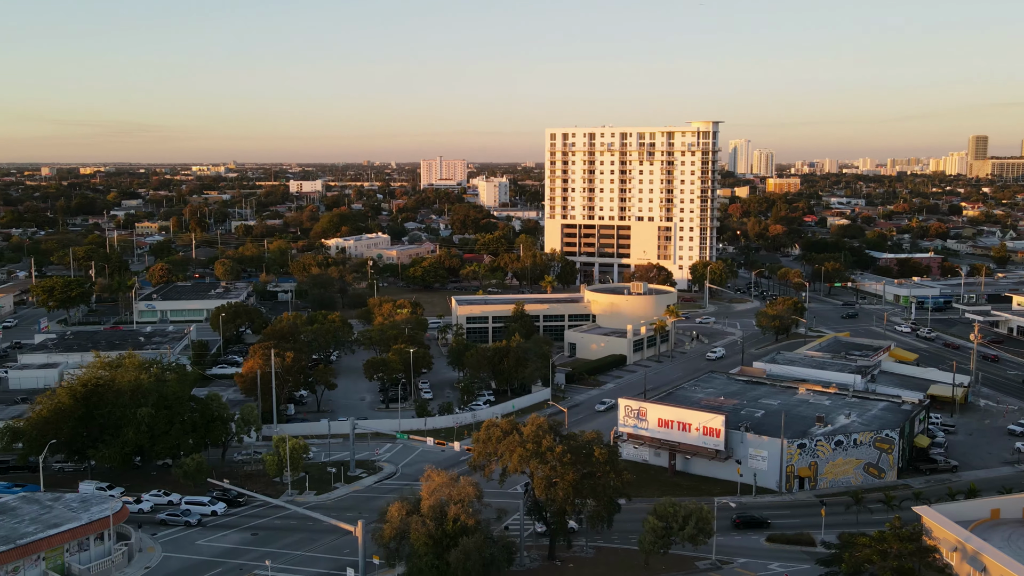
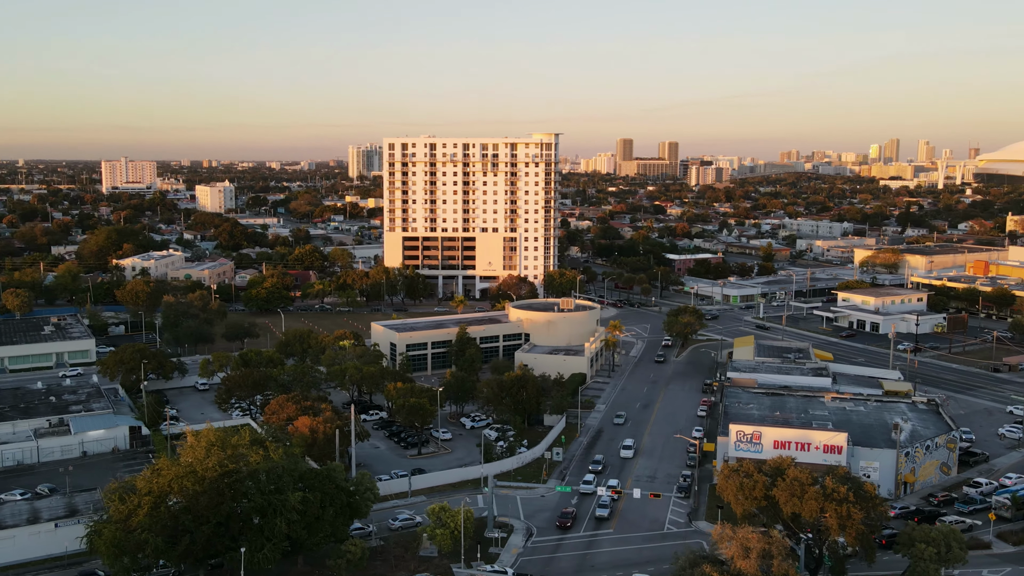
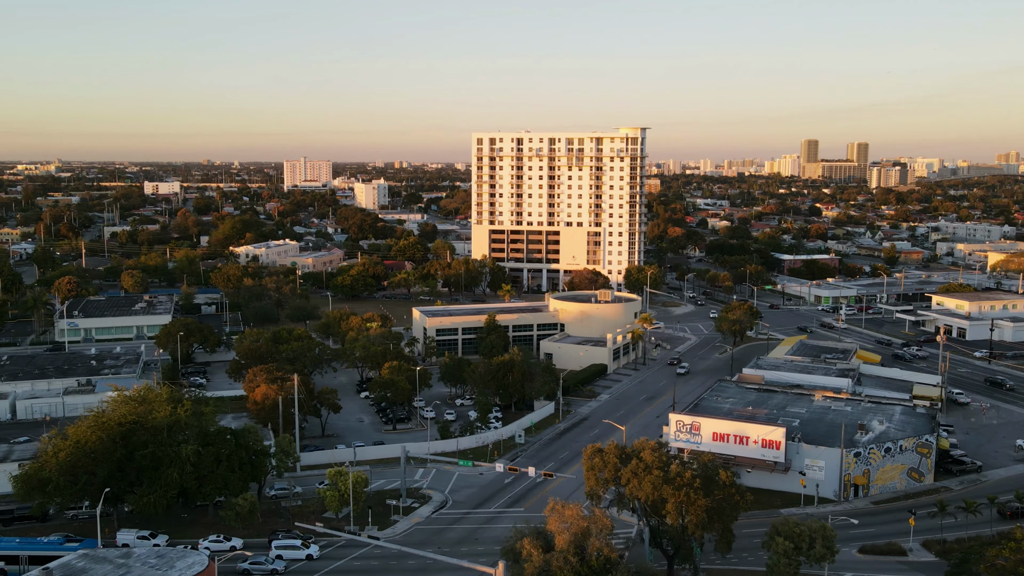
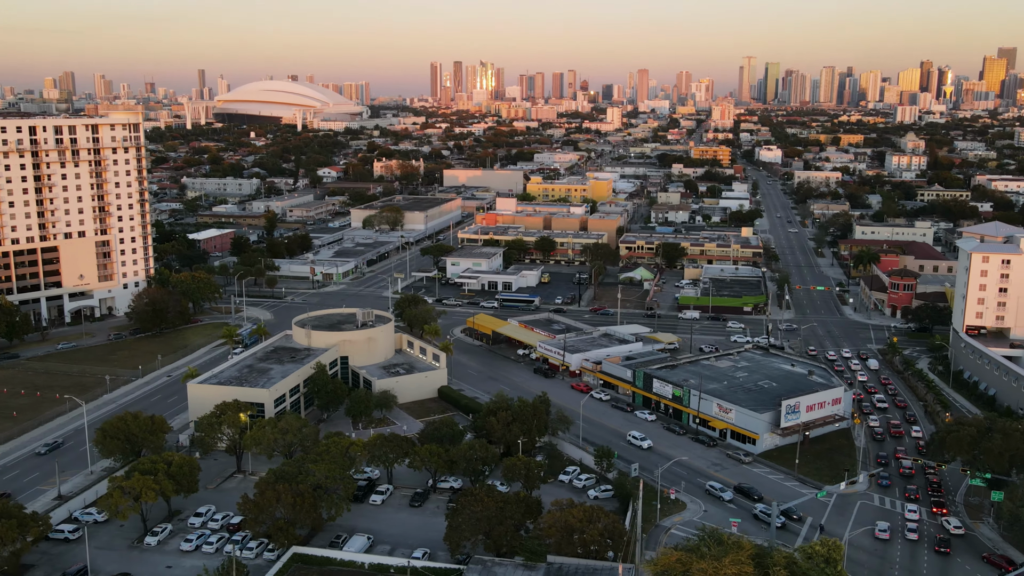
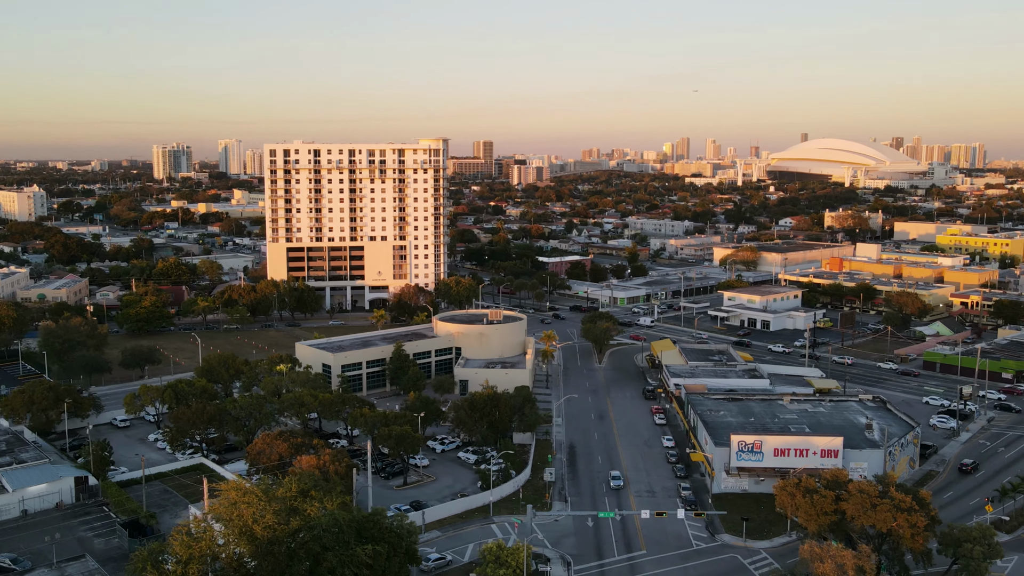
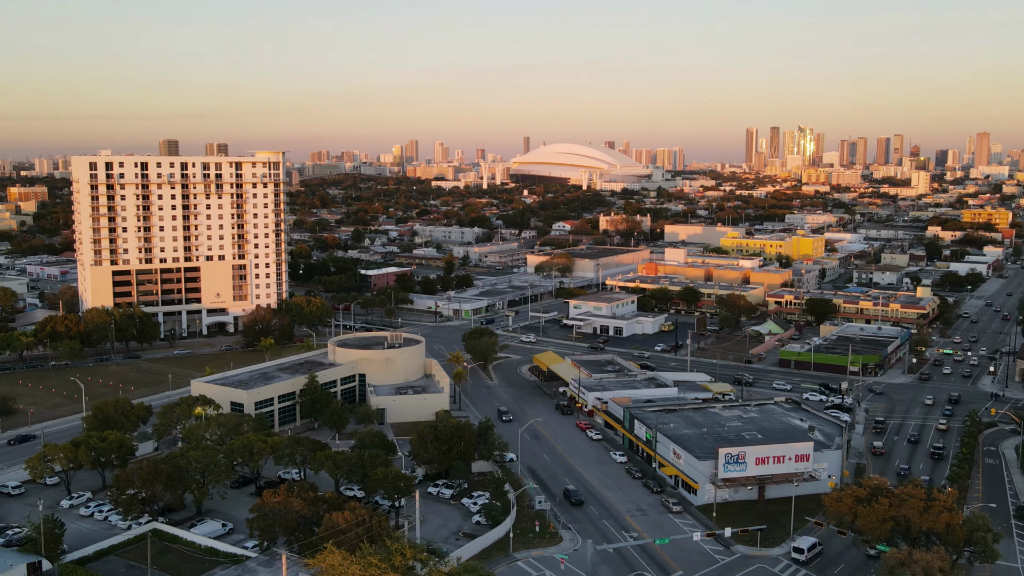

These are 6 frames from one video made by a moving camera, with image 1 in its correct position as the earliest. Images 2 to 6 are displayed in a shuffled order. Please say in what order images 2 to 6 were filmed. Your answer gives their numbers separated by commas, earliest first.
3, 2, 5, 6, 4
